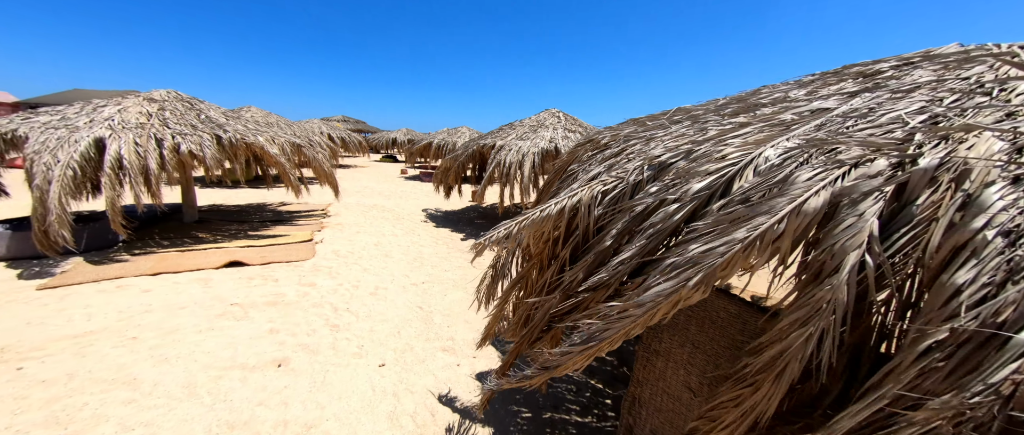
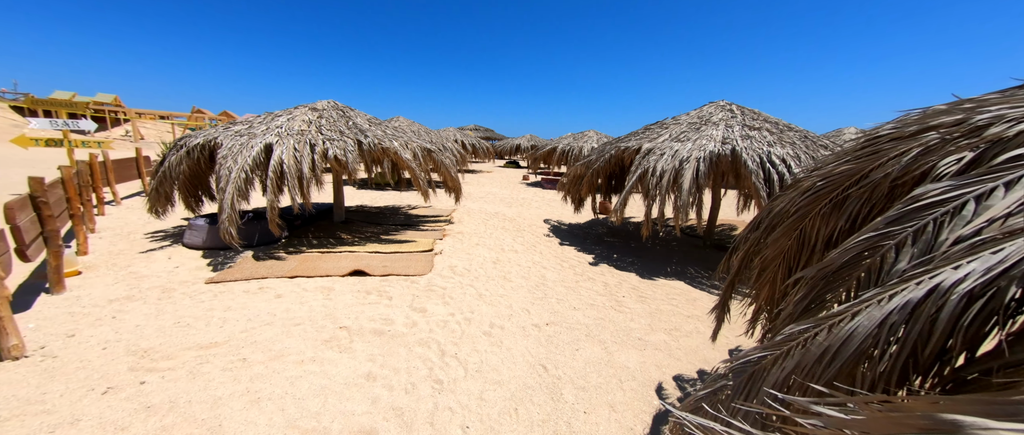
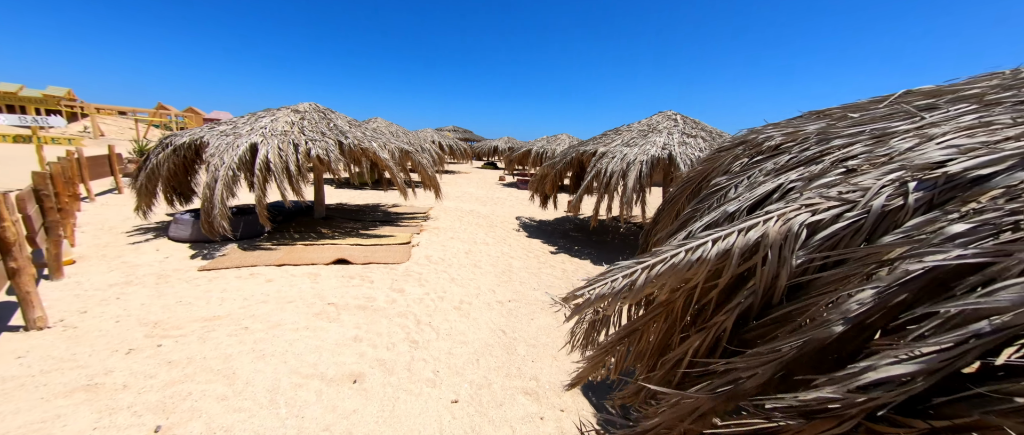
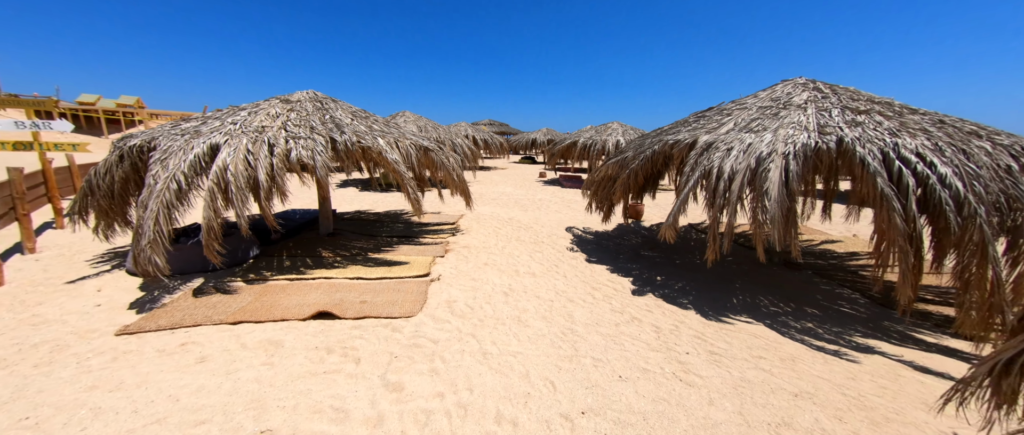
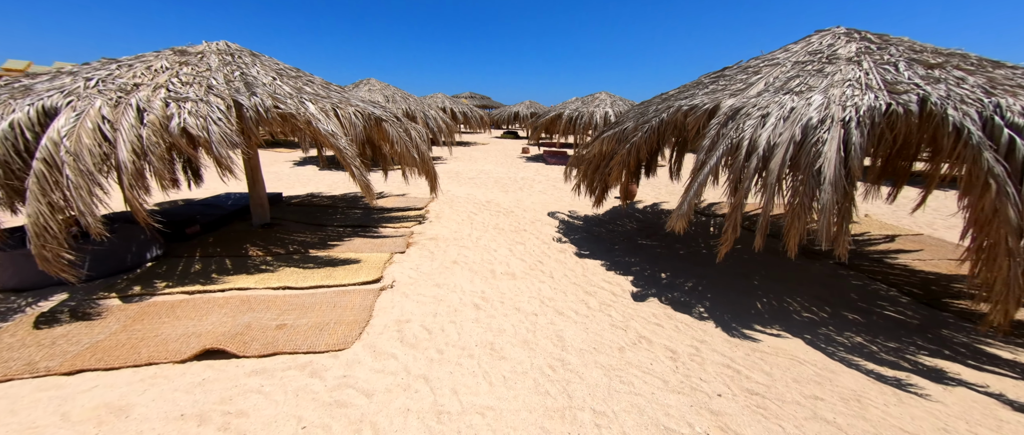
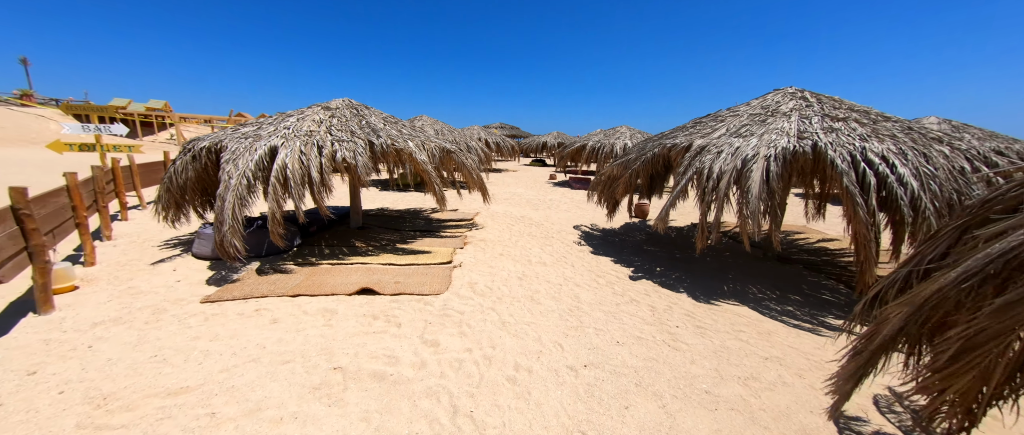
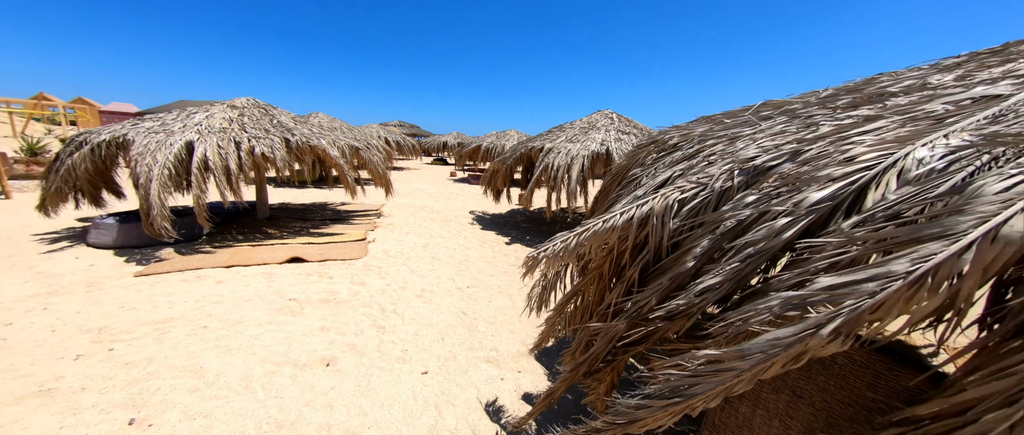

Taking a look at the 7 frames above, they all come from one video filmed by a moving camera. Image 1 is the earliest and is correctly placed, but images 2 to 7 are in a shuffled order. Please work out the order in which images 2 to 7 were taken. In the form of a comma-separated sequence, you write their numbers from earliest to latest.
7, 3, 2, 6, 4, 5
